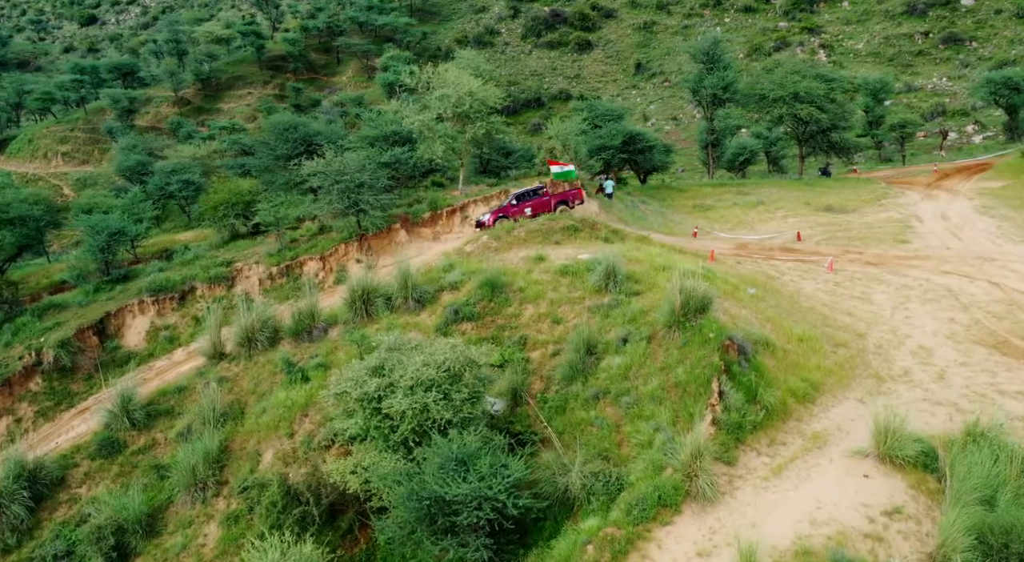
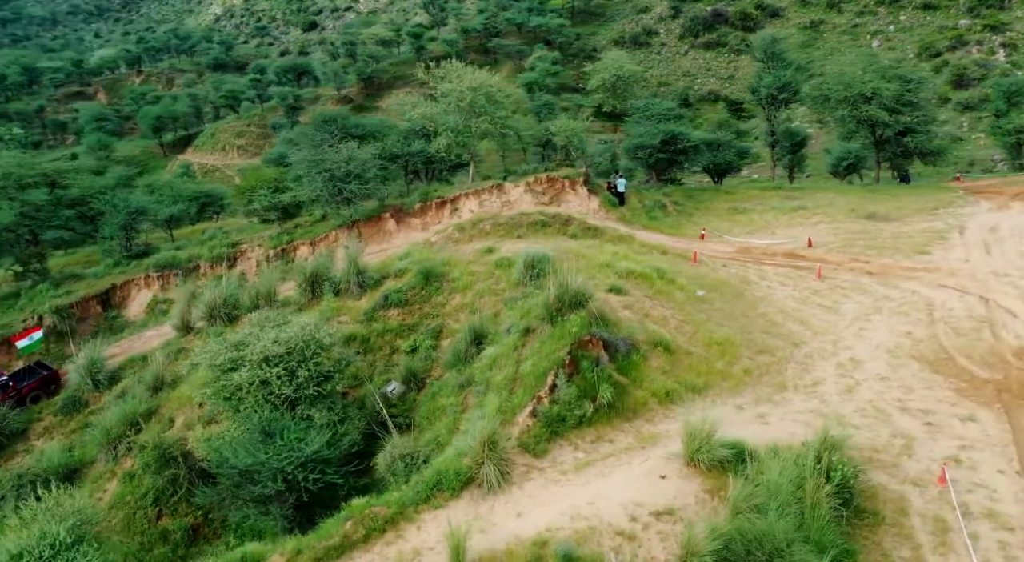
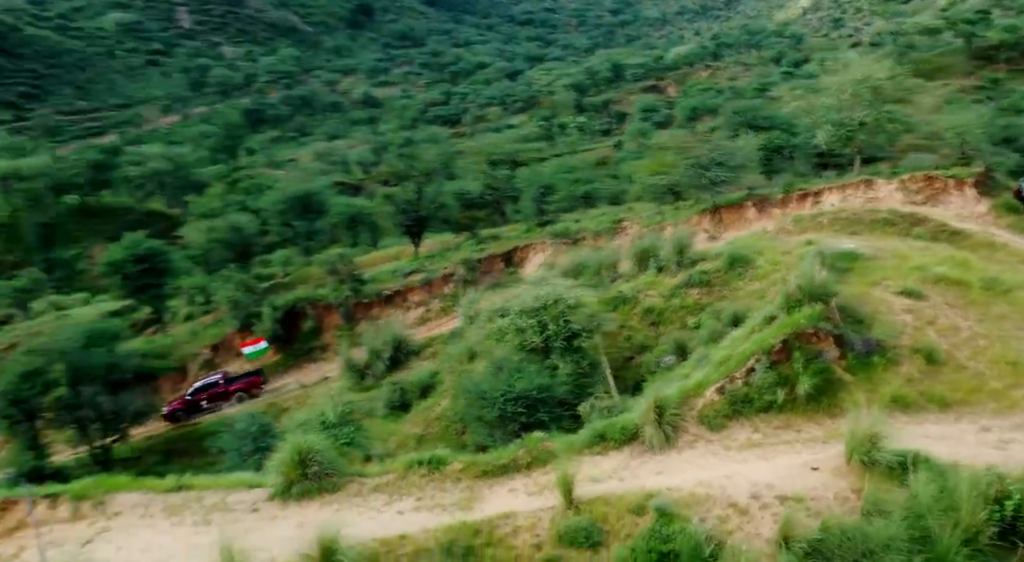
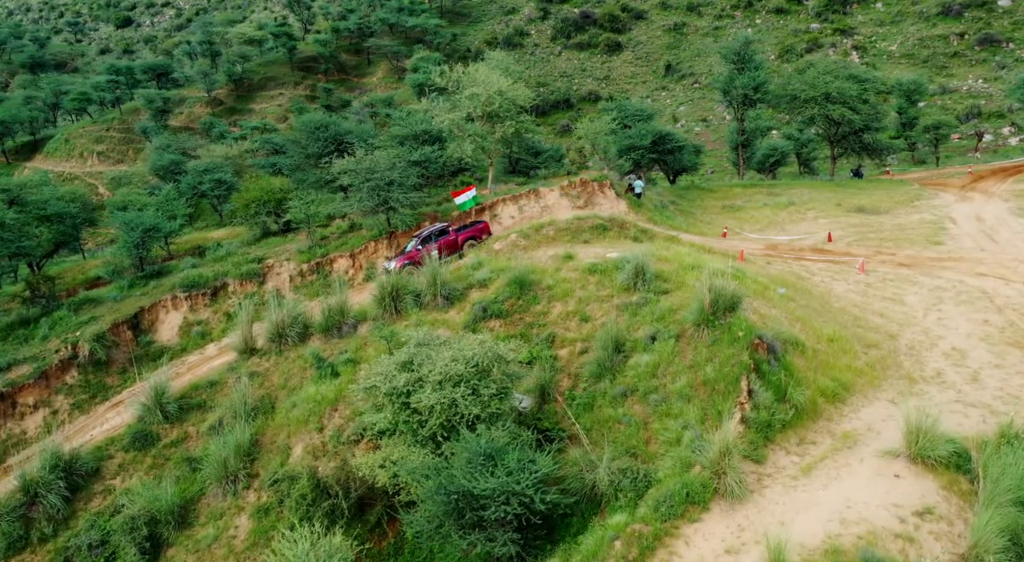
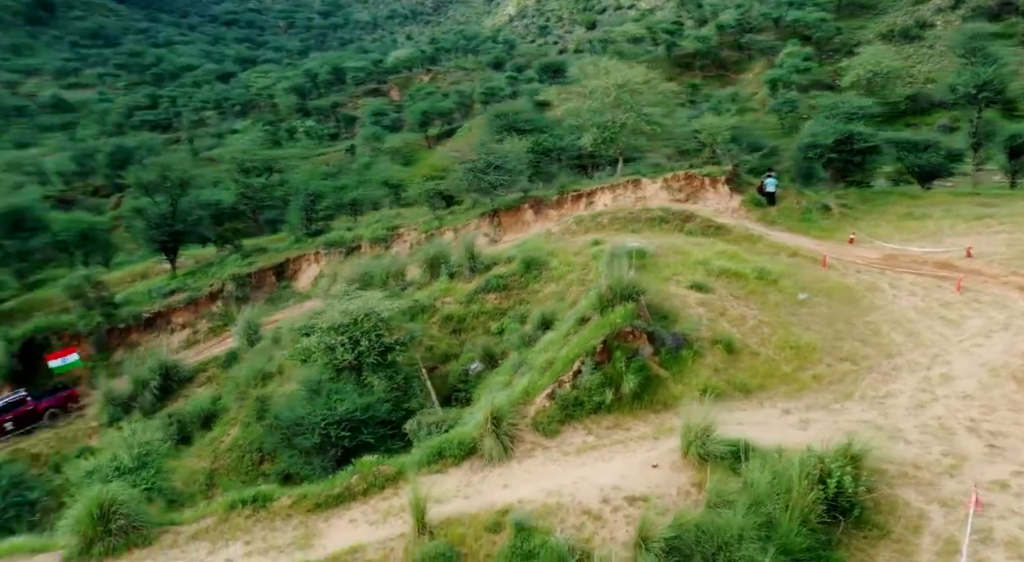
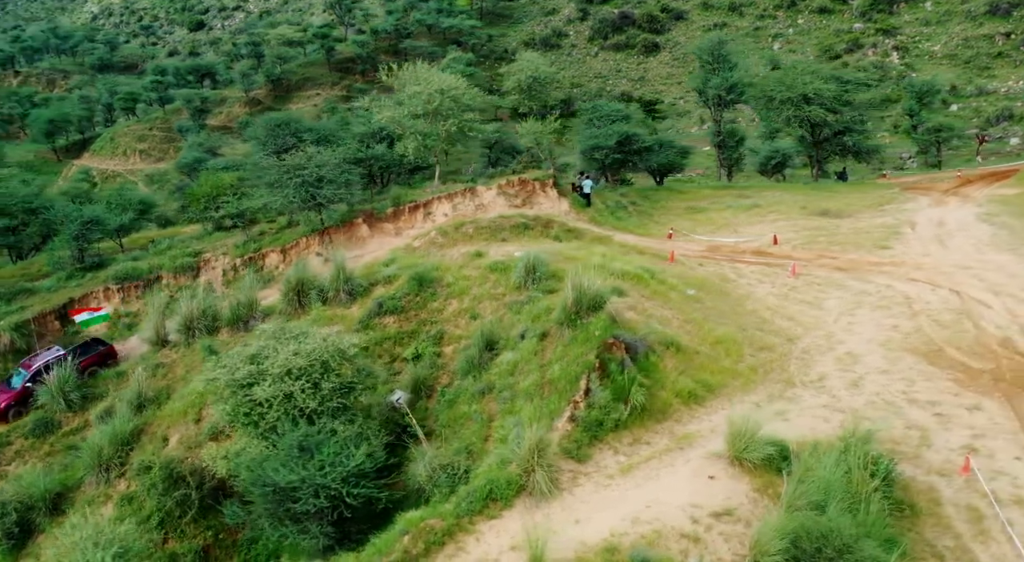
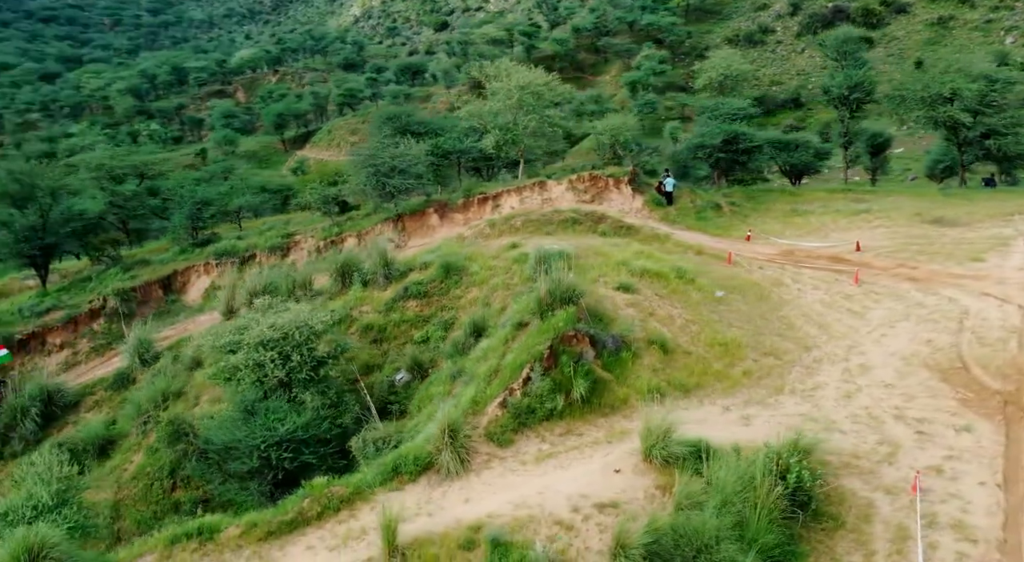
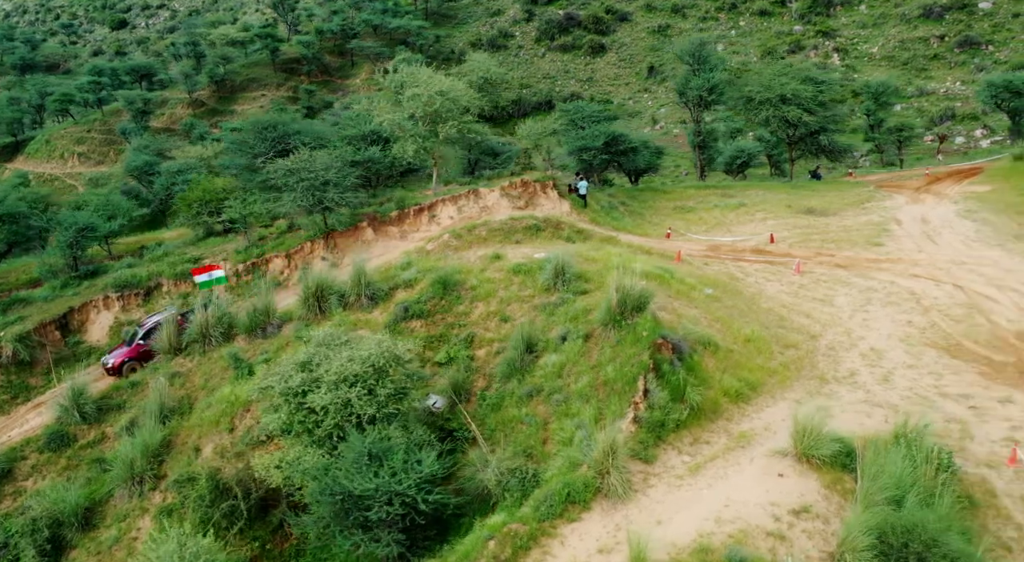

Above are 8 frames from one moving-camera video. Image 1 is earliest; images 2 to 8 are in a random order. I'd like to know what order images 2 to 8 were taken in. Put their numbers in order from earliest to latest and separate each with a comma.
4, 8, 6, 2, 7, 5, 3
